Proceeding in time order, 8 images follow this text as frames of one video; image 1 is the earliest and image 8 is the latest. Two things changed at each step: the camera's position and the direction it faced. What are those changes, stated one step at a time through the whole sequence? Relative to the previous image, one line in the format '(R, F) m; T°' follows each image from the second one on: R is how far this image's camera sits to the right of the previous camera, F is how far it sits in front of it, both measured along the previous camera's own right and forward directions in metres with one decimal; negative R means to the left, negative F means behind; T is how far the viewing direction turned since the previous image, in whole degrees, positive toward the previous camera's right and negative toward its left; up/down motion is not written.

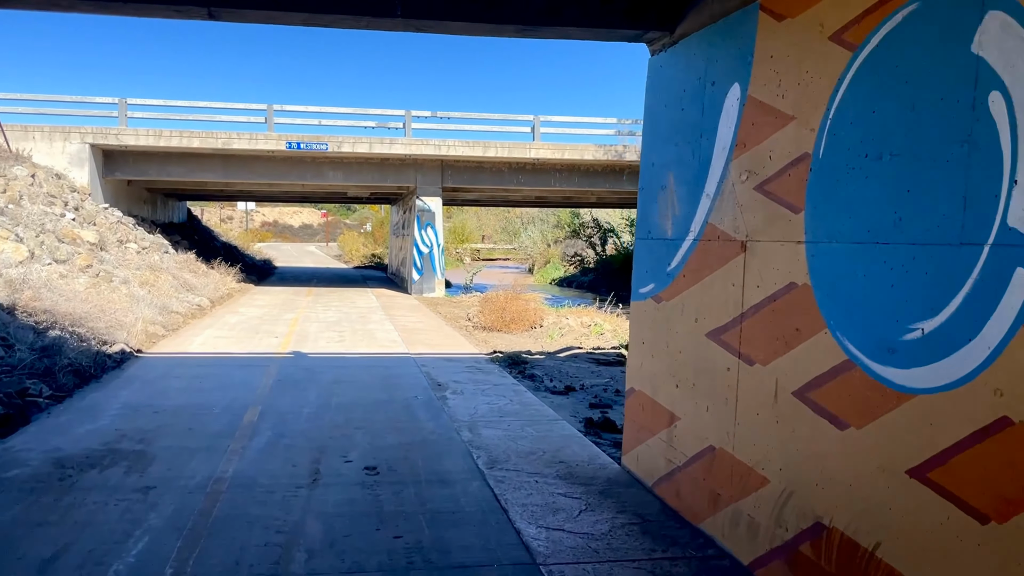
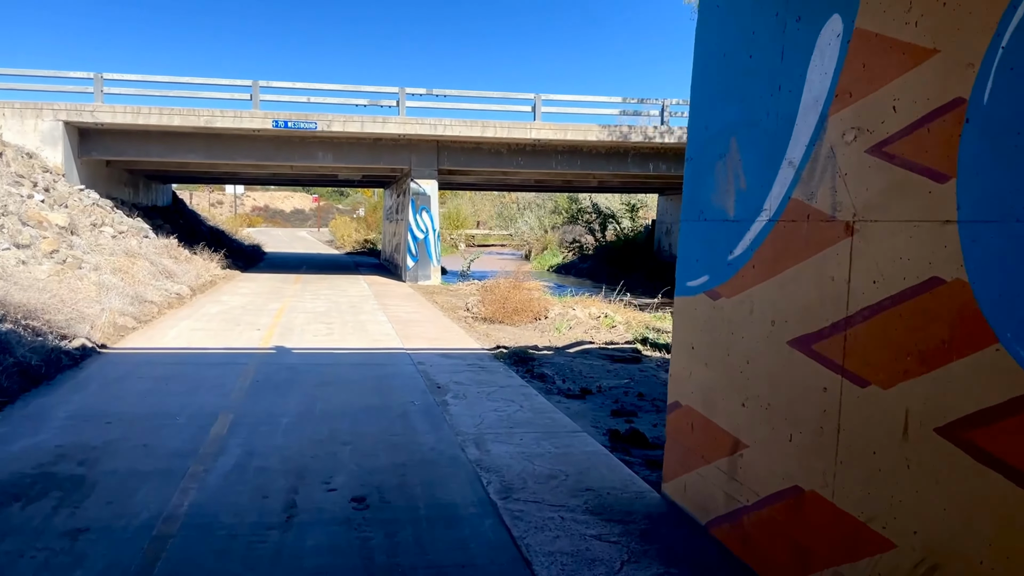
(-0.2, +1.1) m; 0°
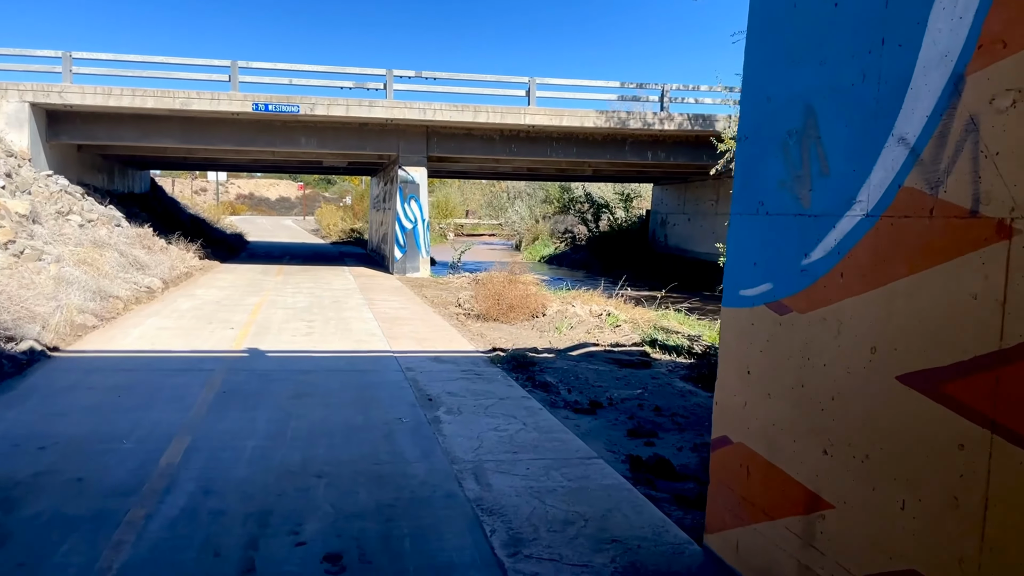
(-0.1, +1.0) m; +1°
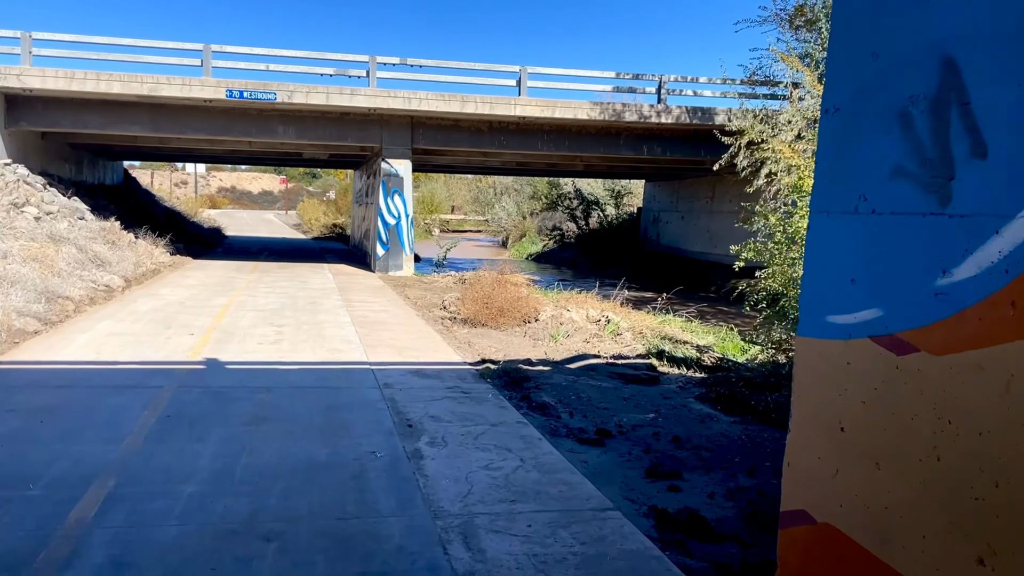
(-0.1, +1.1) m; +1°
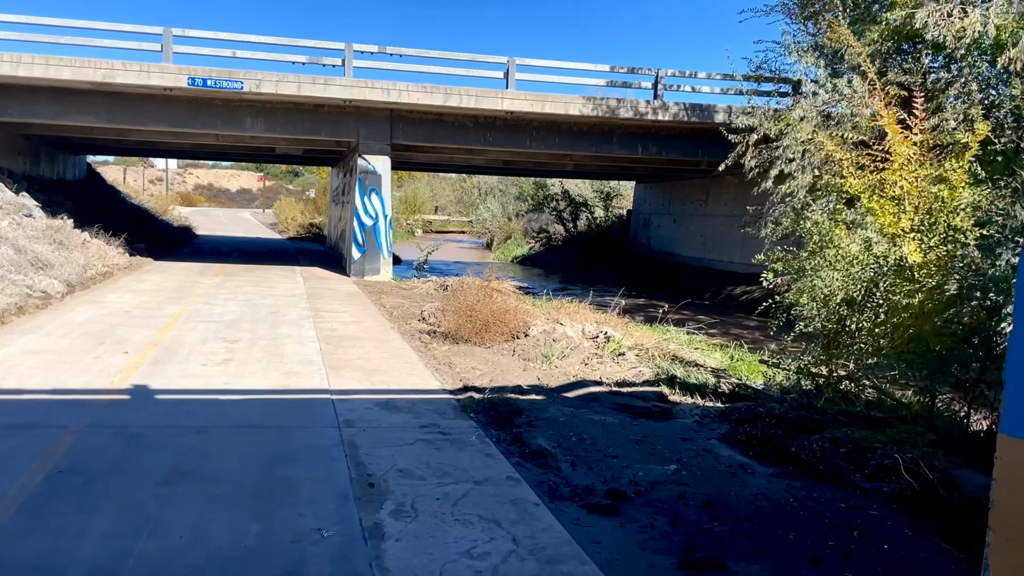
(0.0, +1.3) m; +1°
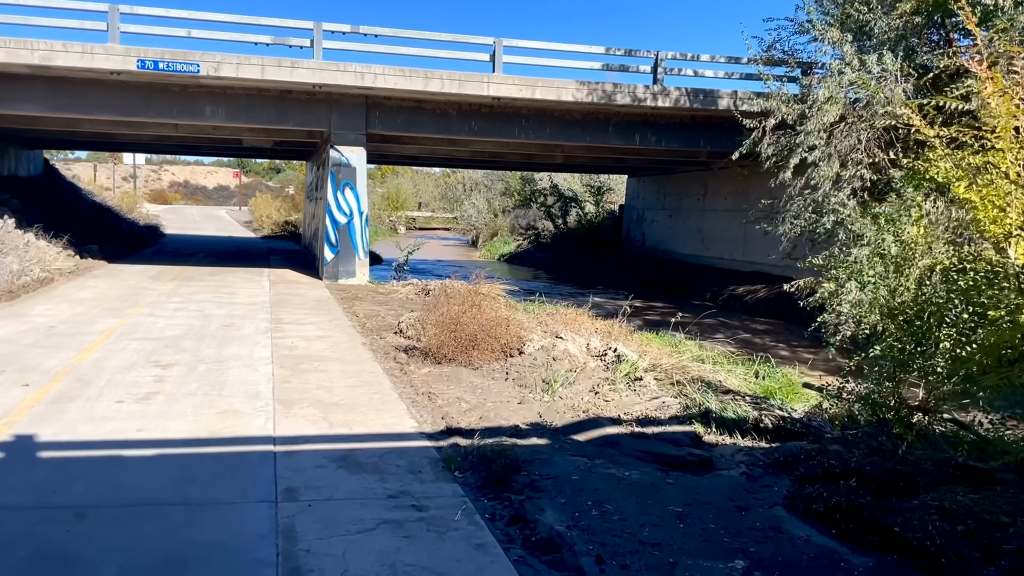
(-0.1, +1.6) m; +1°
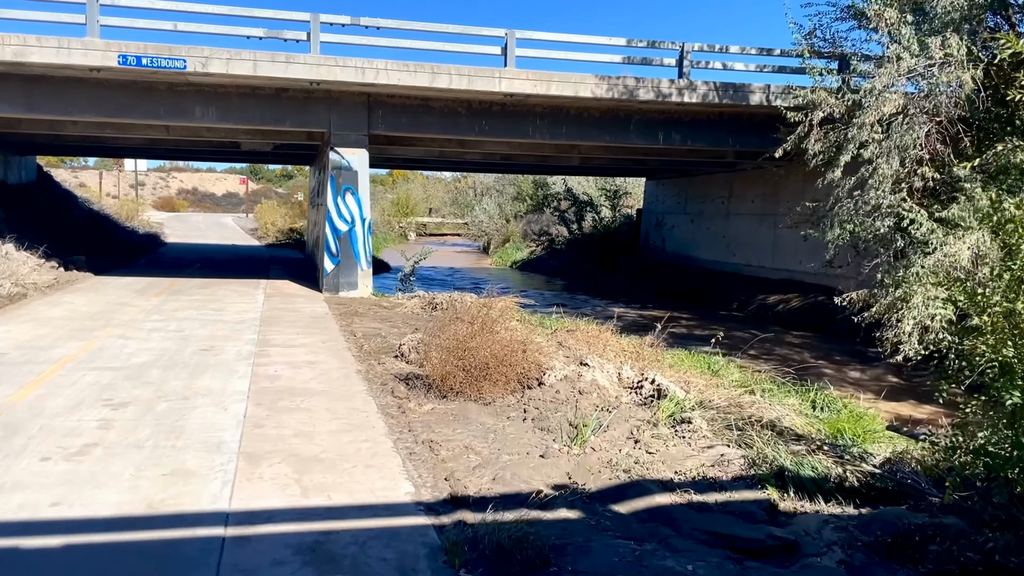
(-0.1, +1.3) m; -1°
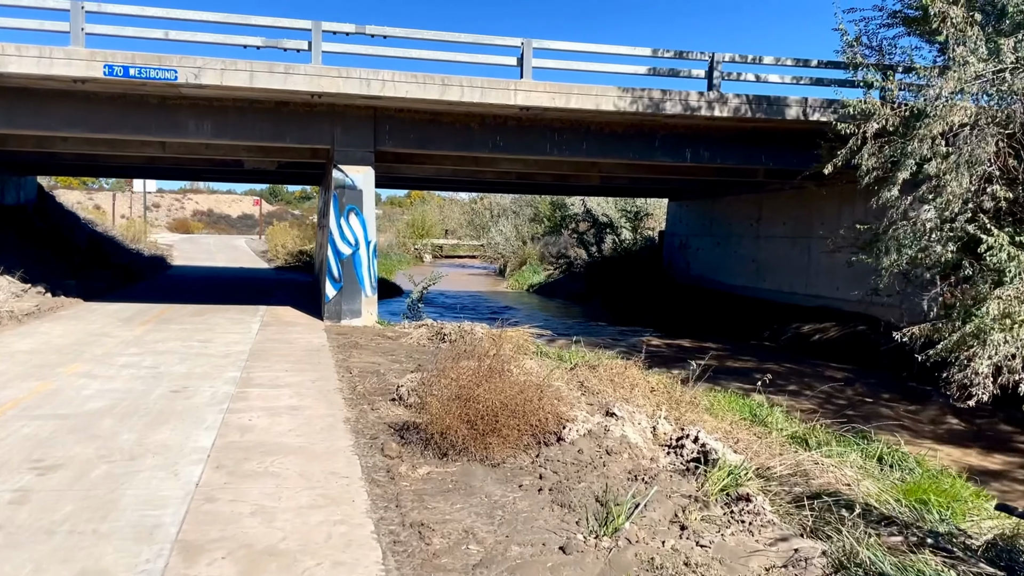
(0.0, +1.2) m; -1°
